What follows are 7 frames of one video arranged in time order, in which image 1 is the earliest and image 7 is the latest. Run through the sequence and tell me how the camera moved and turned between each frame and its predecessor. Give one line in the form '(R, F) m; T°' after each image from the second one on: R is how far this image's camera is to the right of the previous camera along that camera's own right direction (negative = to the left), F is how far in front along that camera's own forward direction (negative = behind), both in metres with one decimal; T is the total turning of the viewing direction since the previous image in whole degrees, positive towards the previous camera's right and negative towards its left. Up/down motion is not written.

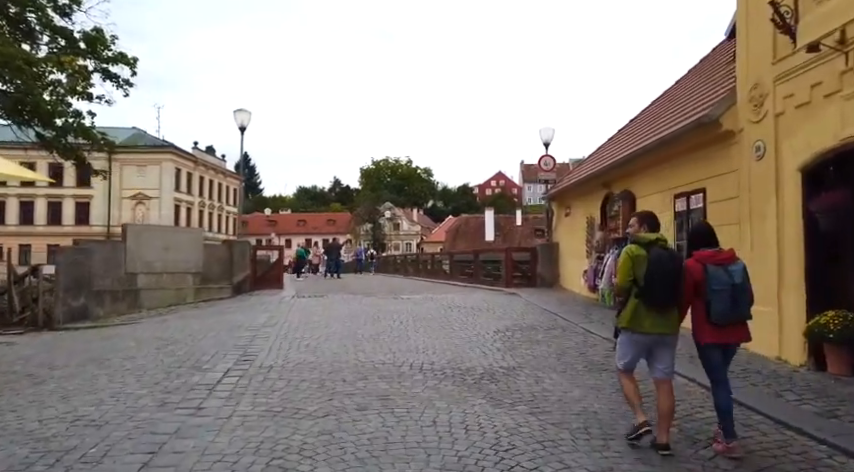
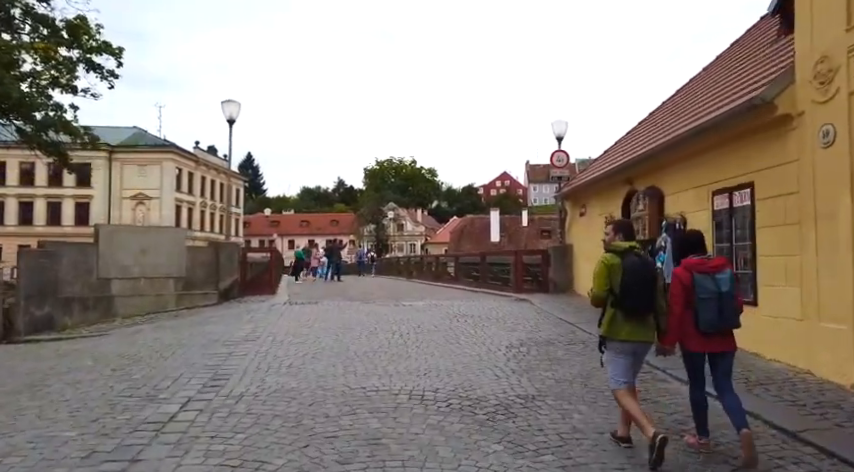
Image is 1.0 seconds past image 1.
(0.0, +1.2) m; 0°
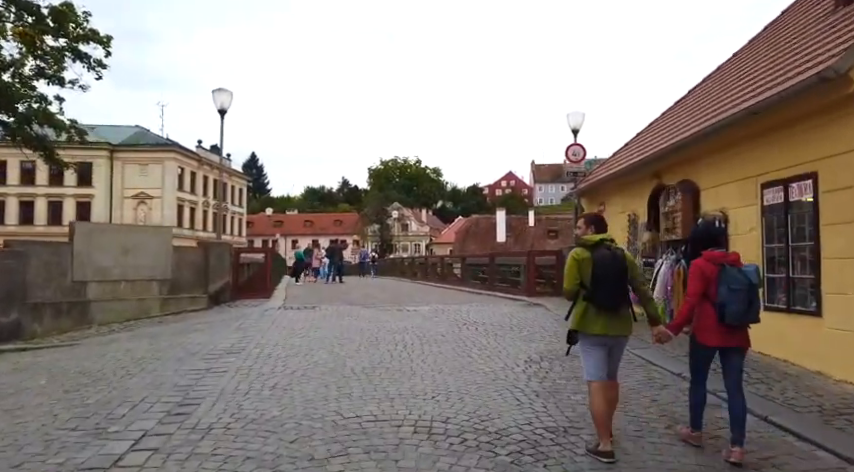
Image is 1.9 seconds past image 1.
(0.0, +1.1) m; 0°
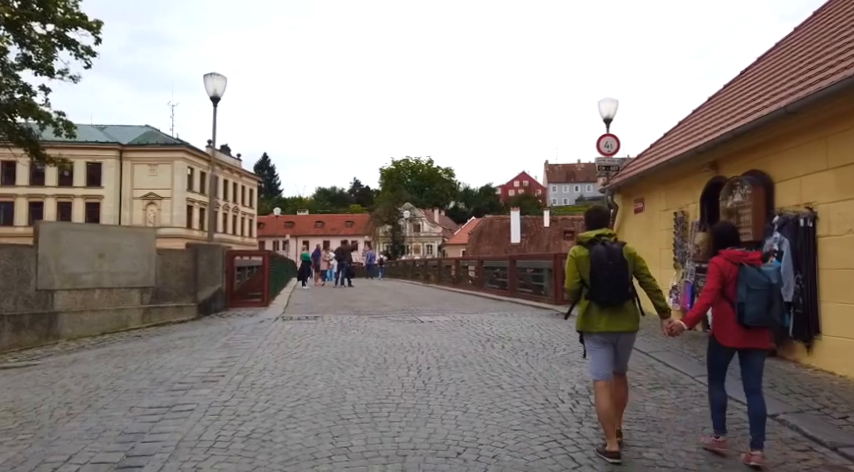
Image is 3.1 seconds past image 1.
(-0.1, +1.5) m; -1°
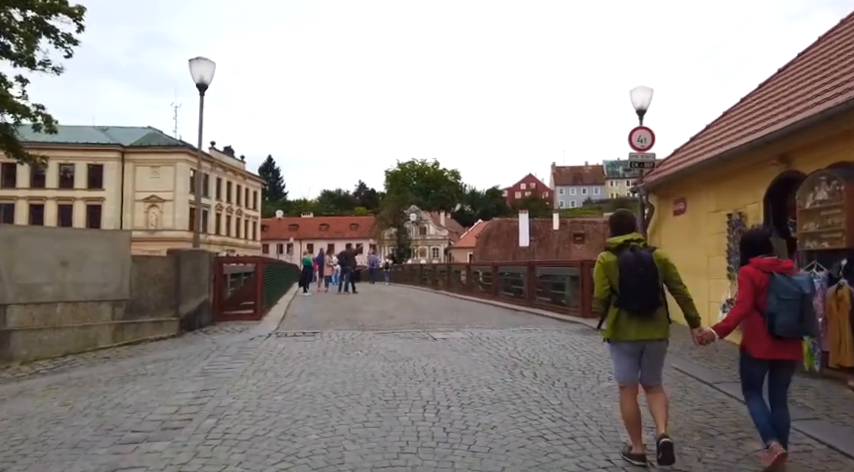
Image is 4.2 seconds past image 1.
(-0.2, +1.4) m; -1°
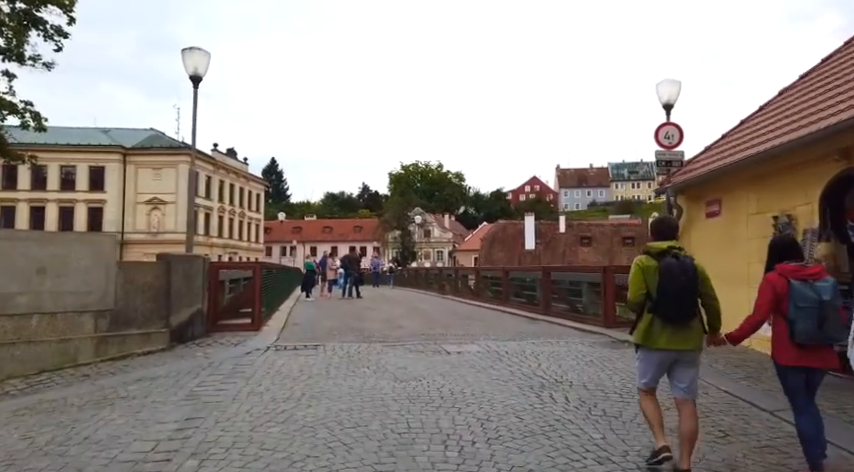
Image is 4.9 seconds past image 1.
(-0.2, +0.8) m; 0°
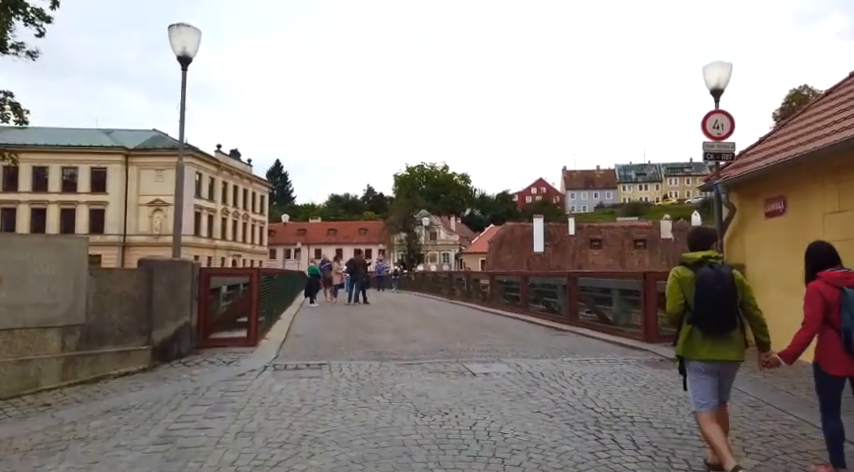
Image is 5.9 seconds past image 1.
(-0.2, +1.2) m; 0°
